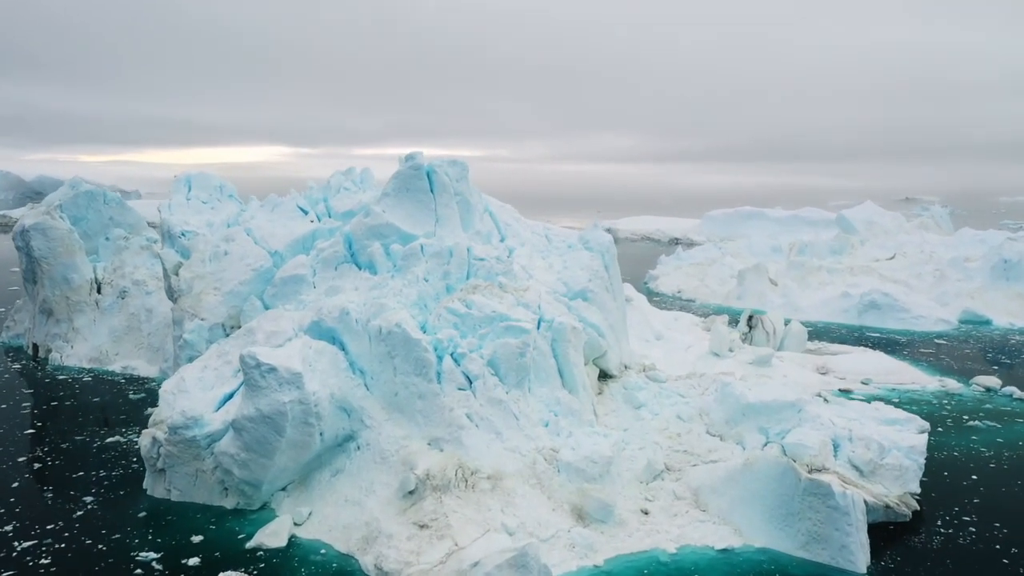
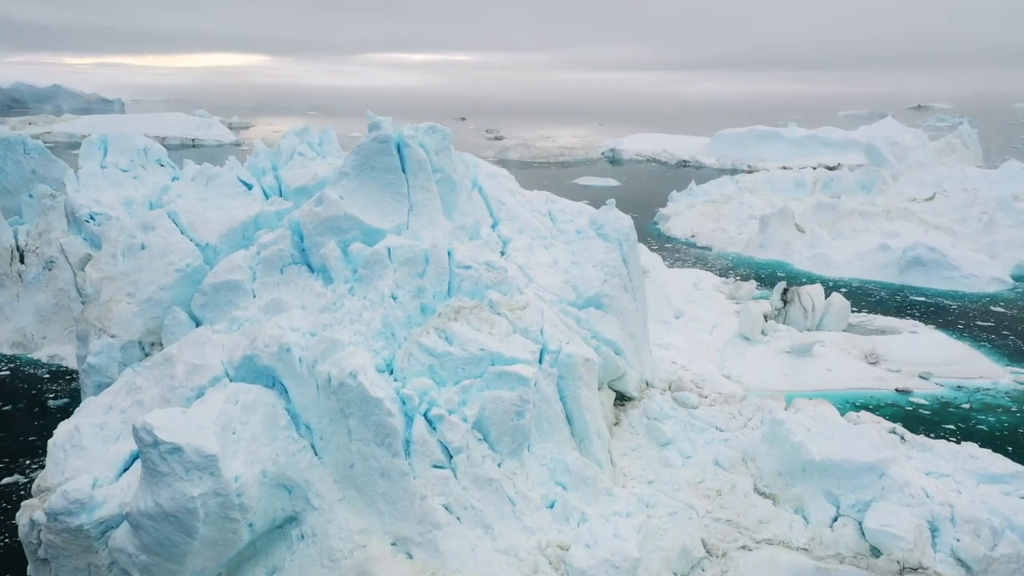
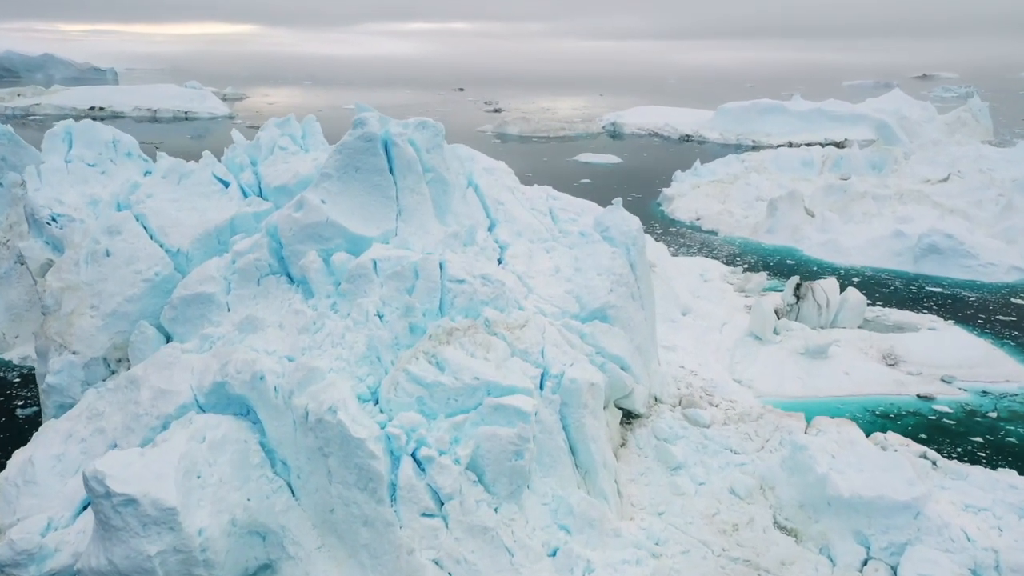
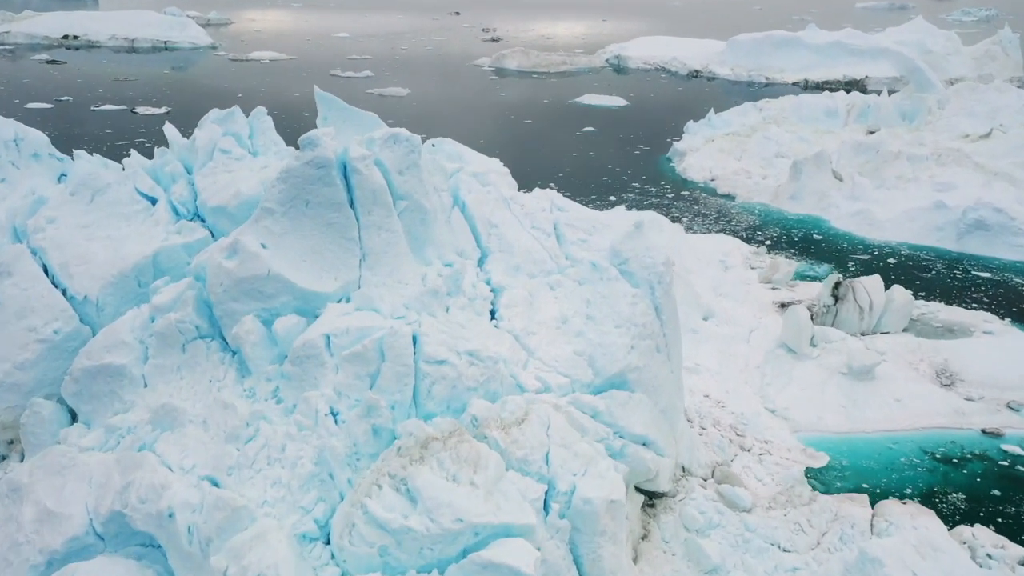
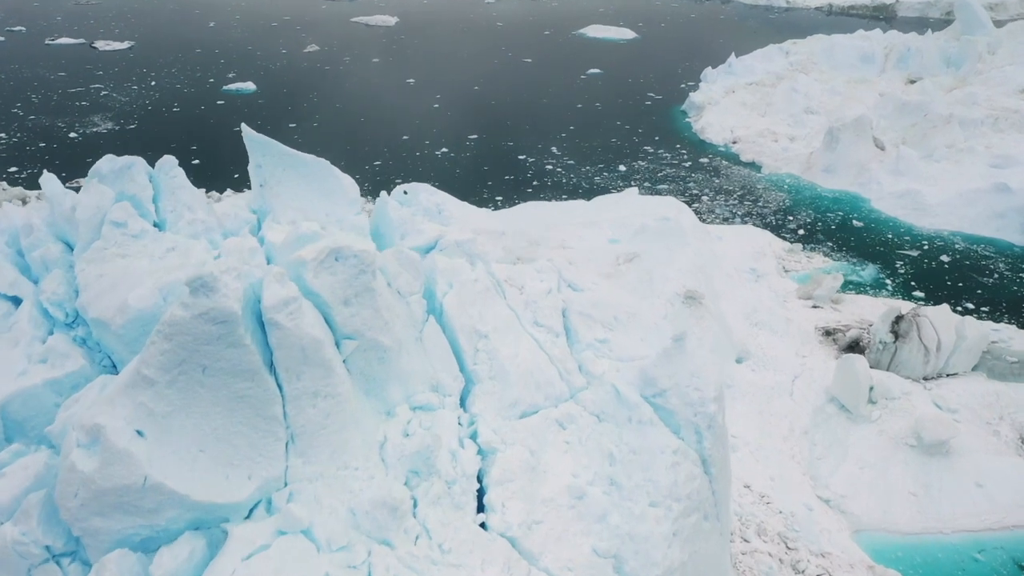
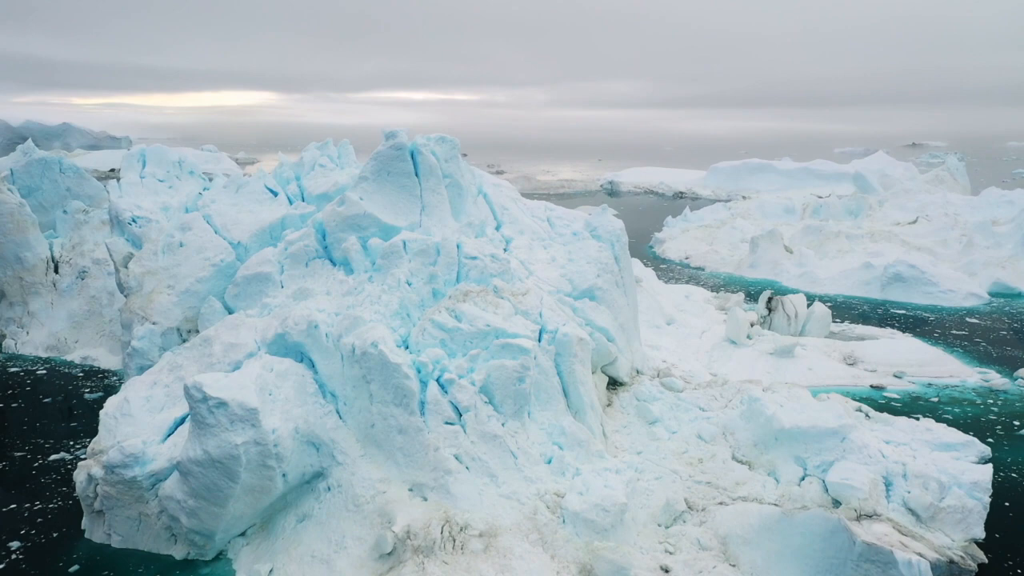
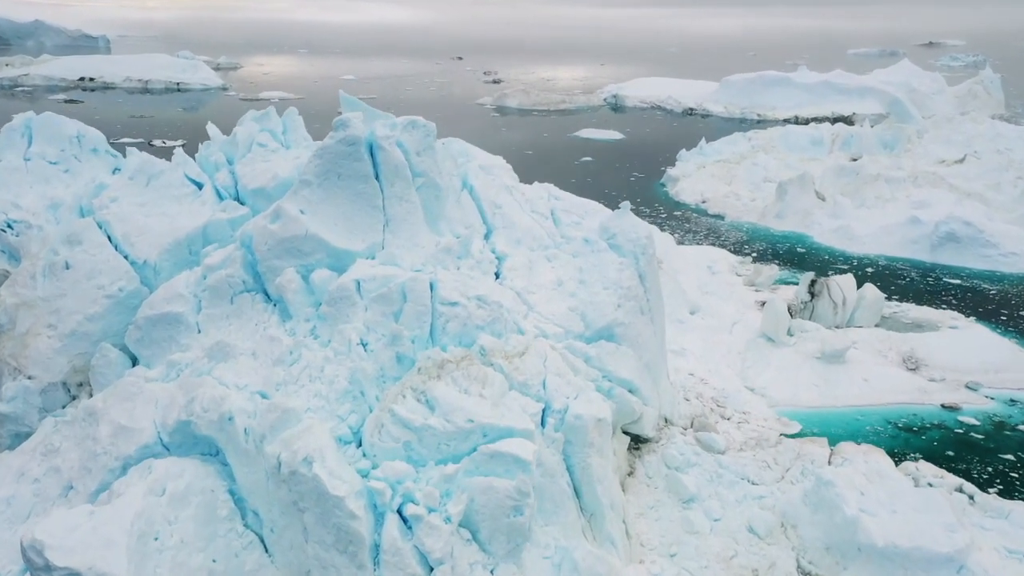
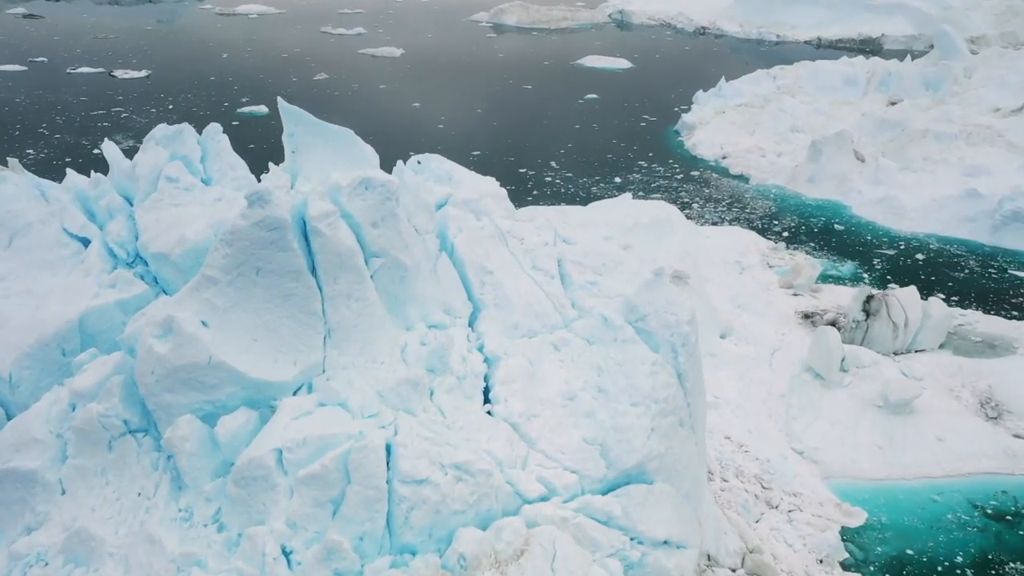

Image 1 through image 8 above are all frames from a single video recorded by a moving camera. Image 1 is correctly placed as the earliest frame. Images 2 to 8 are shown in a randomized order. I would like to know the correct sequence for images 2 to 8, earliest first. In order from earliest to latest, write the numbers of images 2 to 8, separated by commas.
6, 2, 3, 7, 4, 8, 5
